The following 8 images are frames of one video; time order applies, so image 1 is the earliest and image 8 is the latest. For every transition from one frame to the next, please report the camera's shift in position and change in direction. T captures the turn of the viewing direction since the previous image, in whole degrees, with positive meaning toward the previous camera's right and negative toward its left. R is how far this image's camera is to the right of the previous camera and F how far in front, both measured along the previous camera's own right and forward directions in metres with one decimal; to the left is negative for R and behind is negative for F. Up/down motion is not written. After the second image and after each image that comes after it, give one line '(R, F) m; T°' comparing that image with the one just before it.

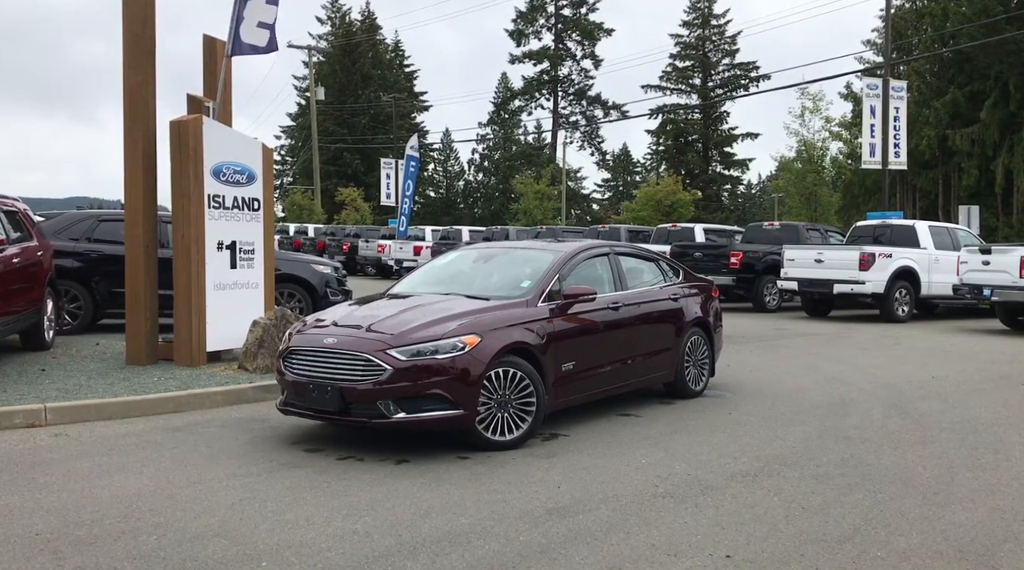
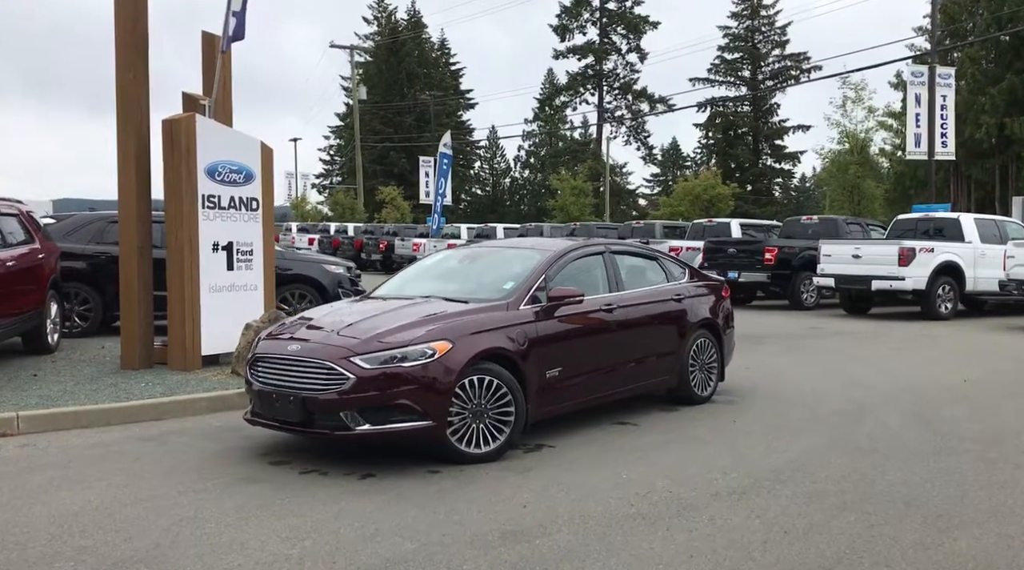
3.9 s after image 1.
(+0.5, +0.4) m; -3°
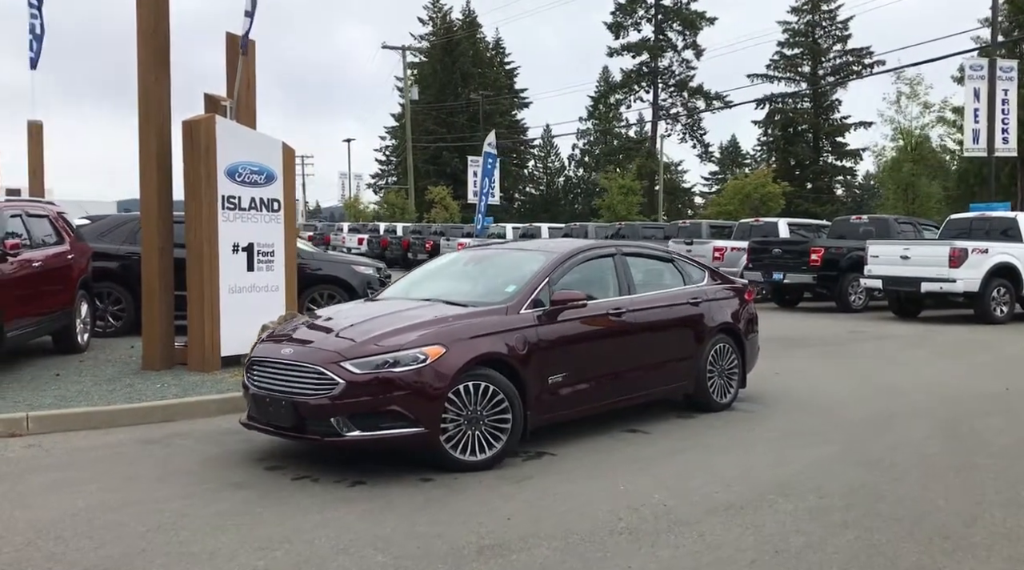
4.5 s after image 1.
(+0.4, +0.2) m; -4°
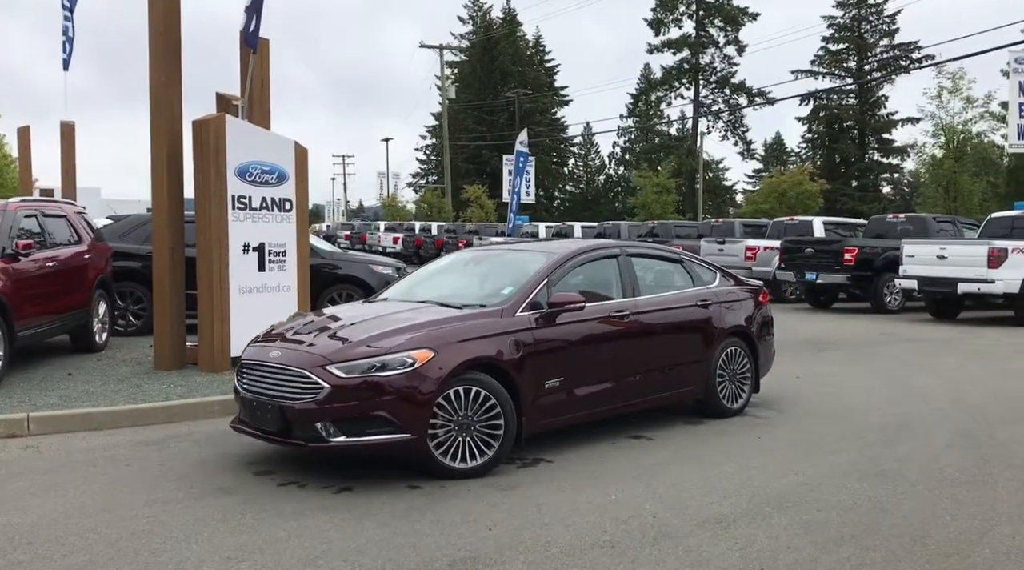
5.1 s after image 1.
(+0.3, +0.2) m; -3°
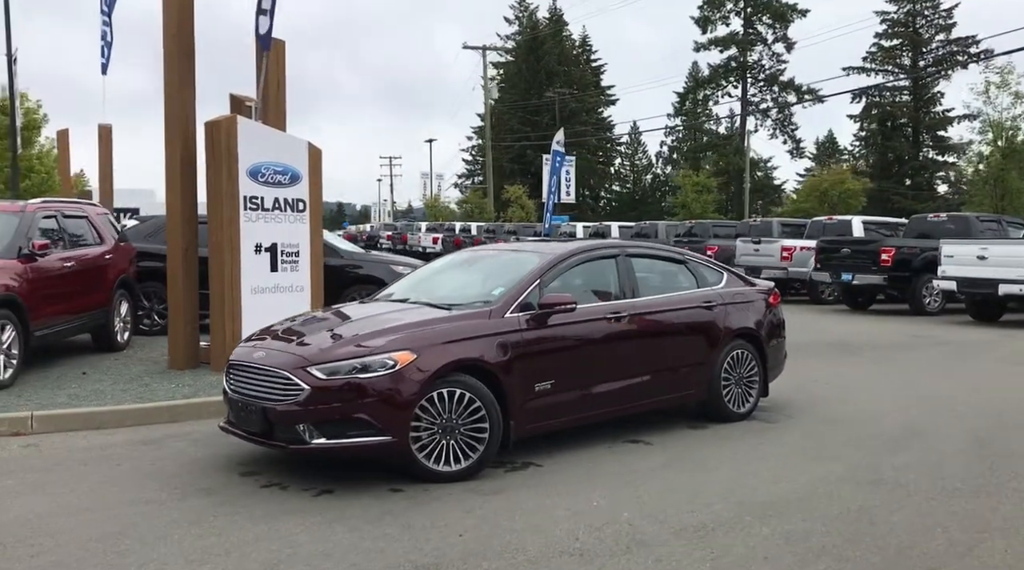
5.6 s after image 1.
(+0.4, +0.1) m; -3°
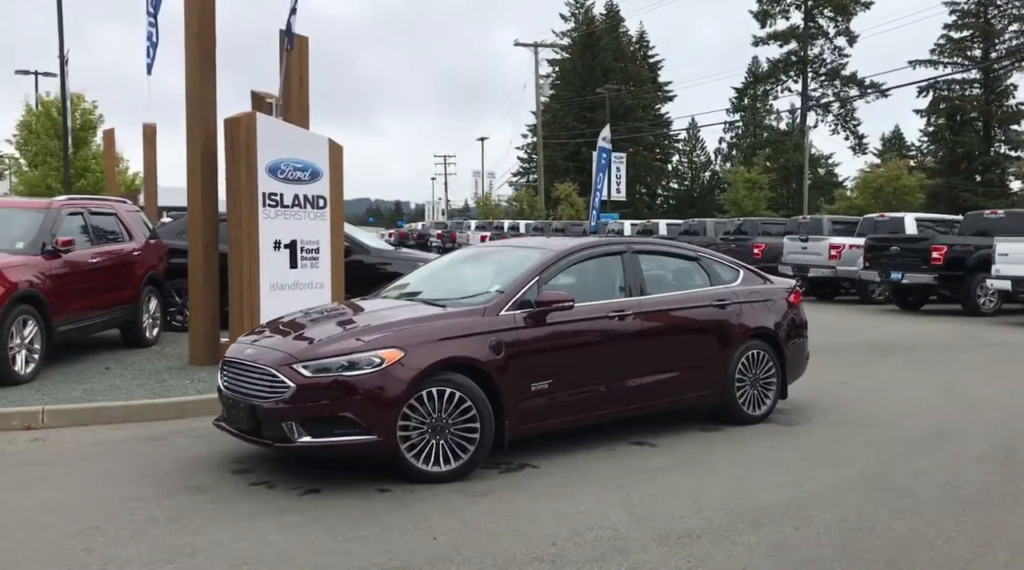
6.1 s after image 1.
(+0.4, +0.2) m; -4°
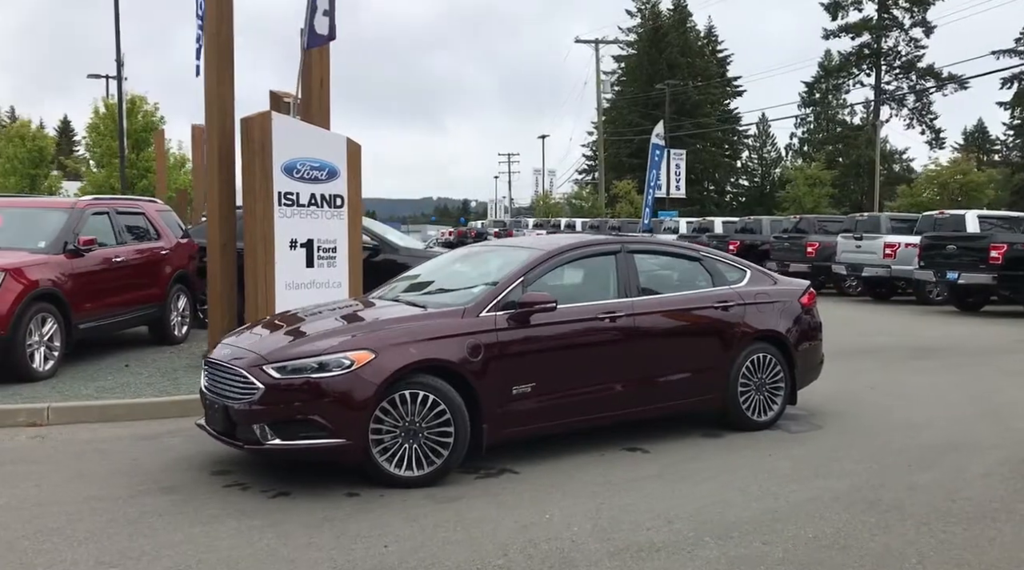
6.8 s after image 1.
(+0.6, +0.2) m; -4°
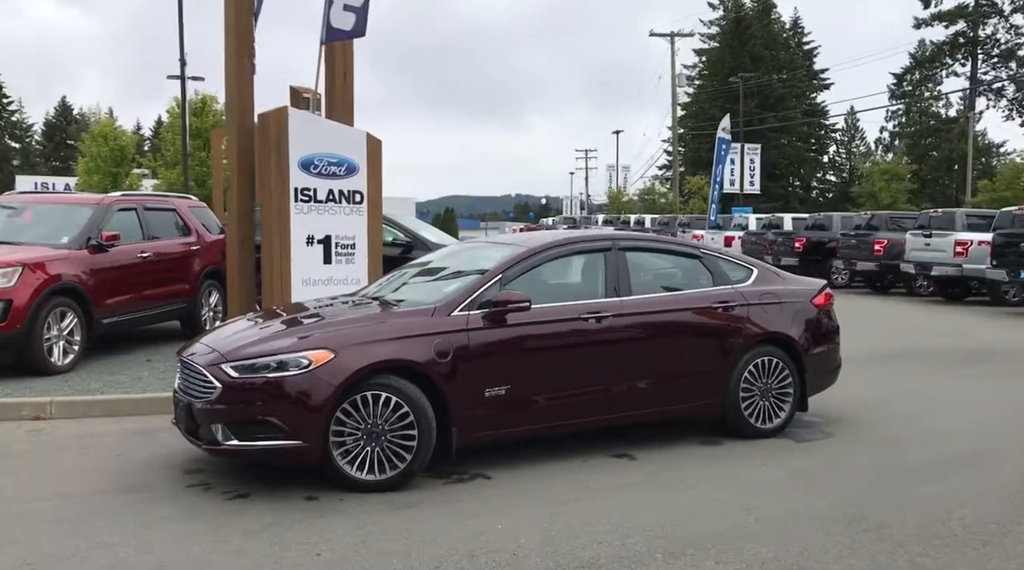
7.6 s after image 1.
(+0.7, +0.3) m; -5°
